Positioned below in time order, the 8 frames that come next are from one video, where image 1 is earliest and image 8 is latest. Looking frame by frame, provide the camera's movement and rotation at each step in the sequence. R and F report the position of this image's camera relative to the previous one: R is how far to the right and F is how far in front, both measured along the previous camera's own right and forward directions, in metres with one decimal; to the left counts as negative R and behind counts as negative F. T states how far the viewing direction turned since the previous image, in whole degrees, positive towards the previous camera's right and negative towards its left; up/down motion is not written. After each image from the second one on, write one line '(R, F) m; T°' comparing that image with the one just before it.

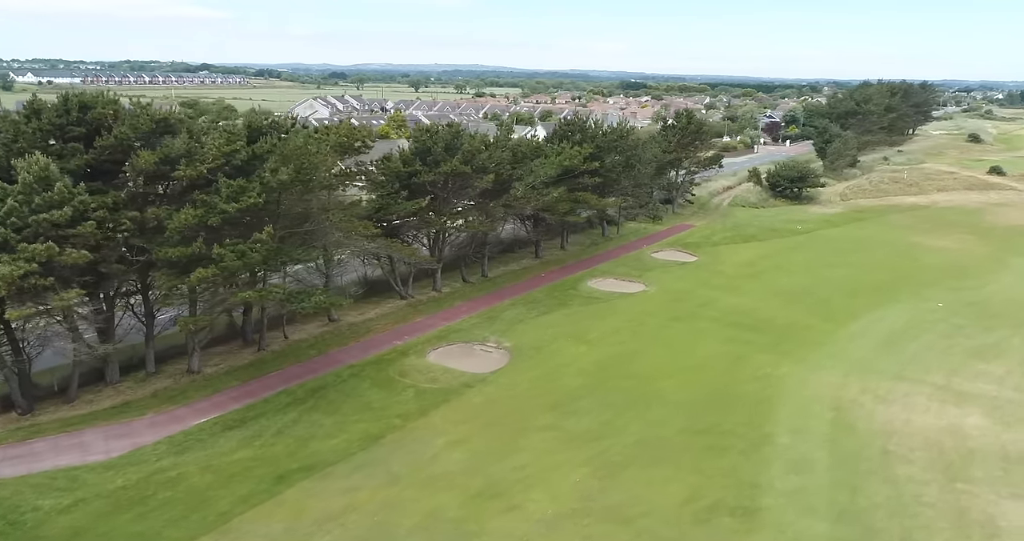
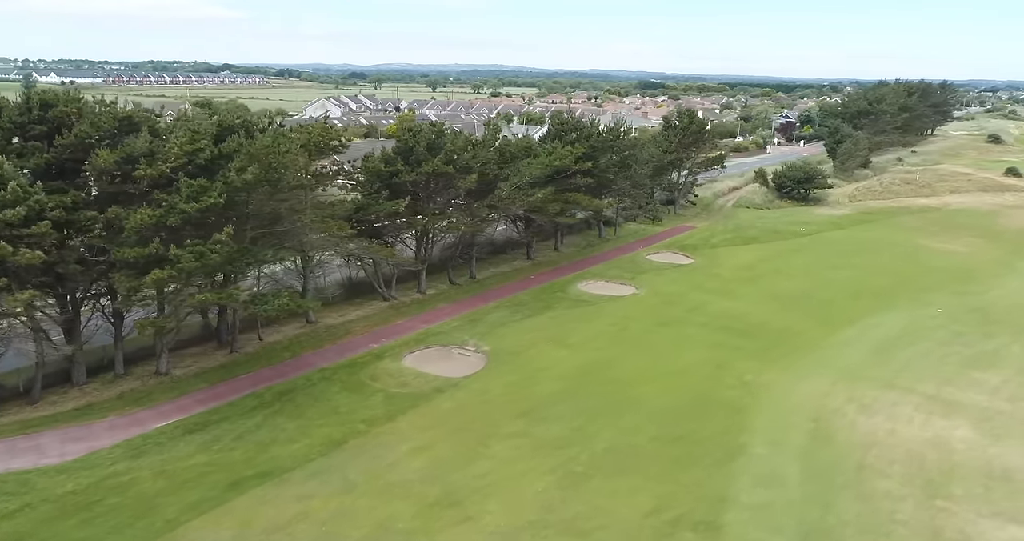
(+1.2, +0.5) m; -1°
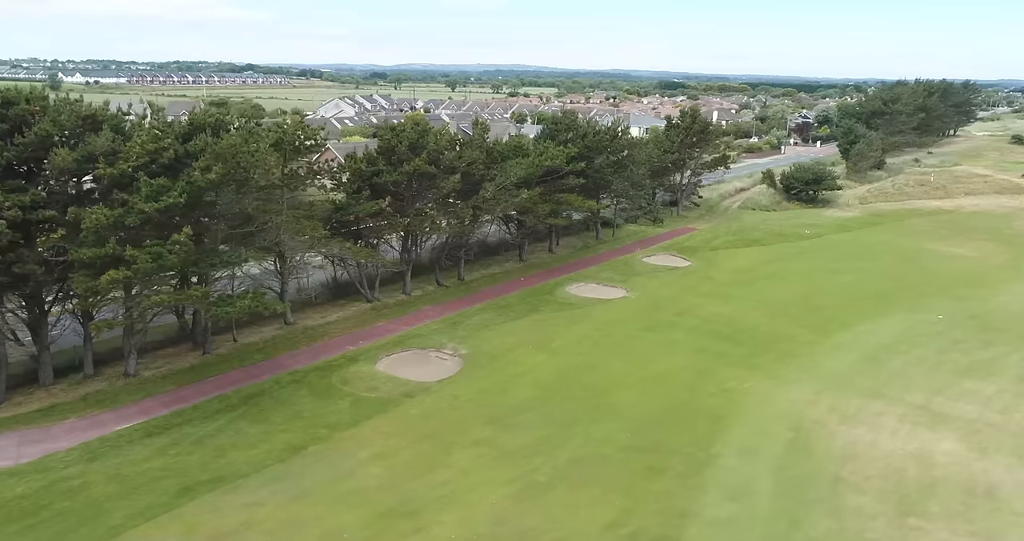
(+1.3, +0.5) m; -1°
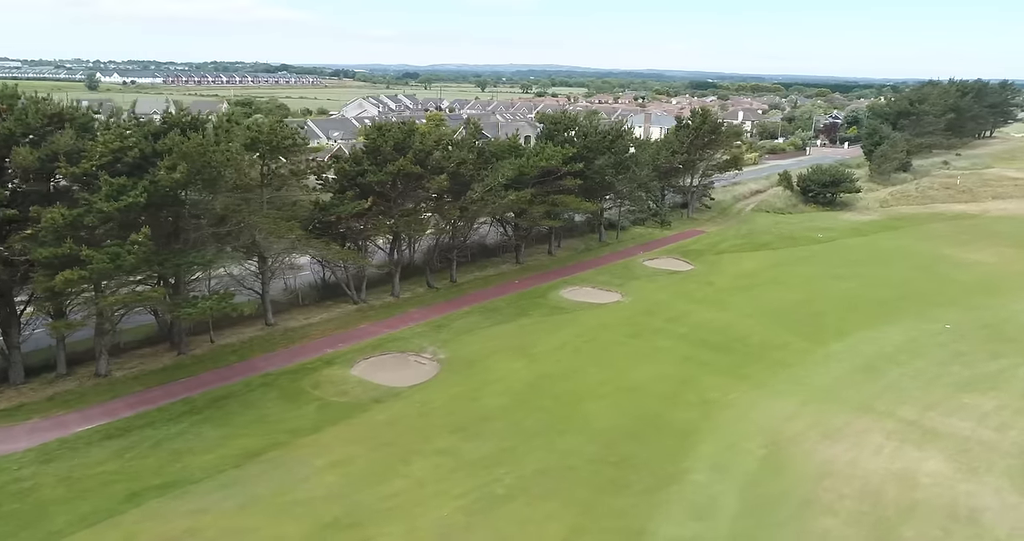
(+1.5, +0.6) m; -2°
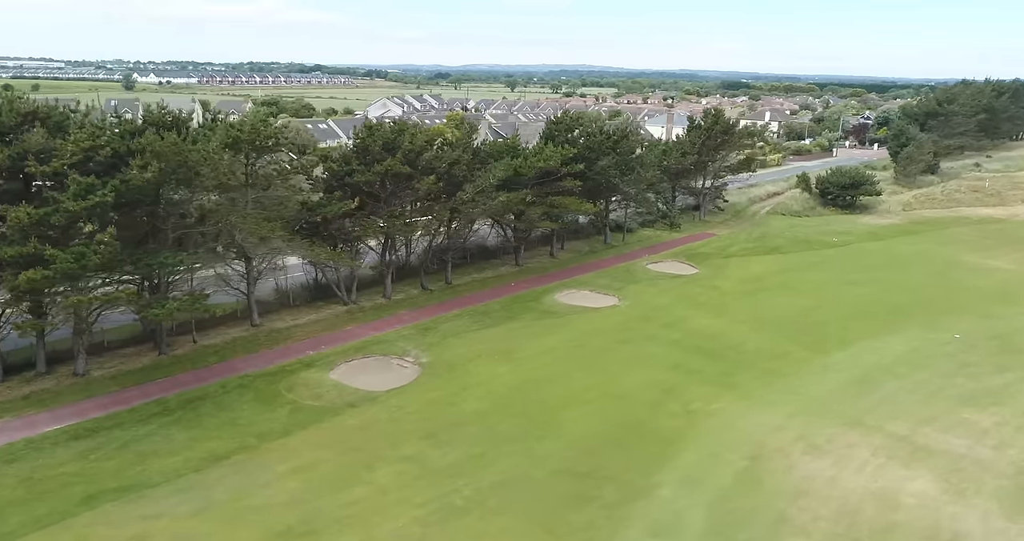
(+1.4, +0.5) m; -2°
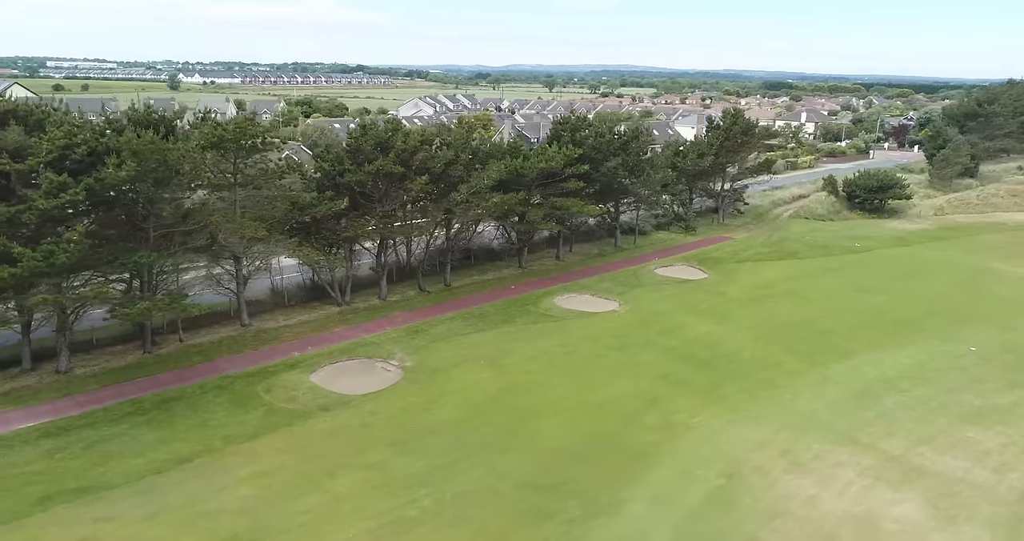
(+1.5, +0.5) m; -3°
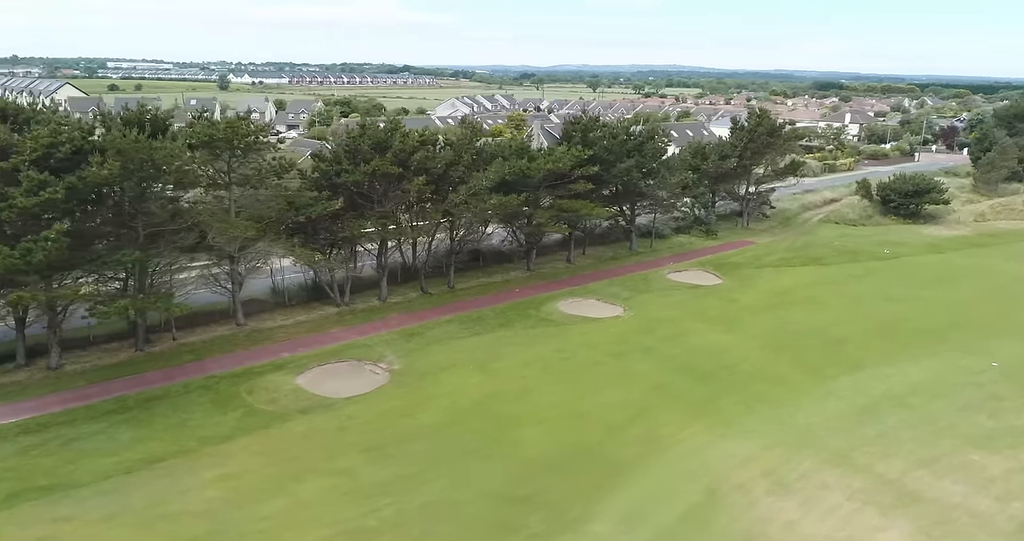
(+1.5, +0.5) m; -3°
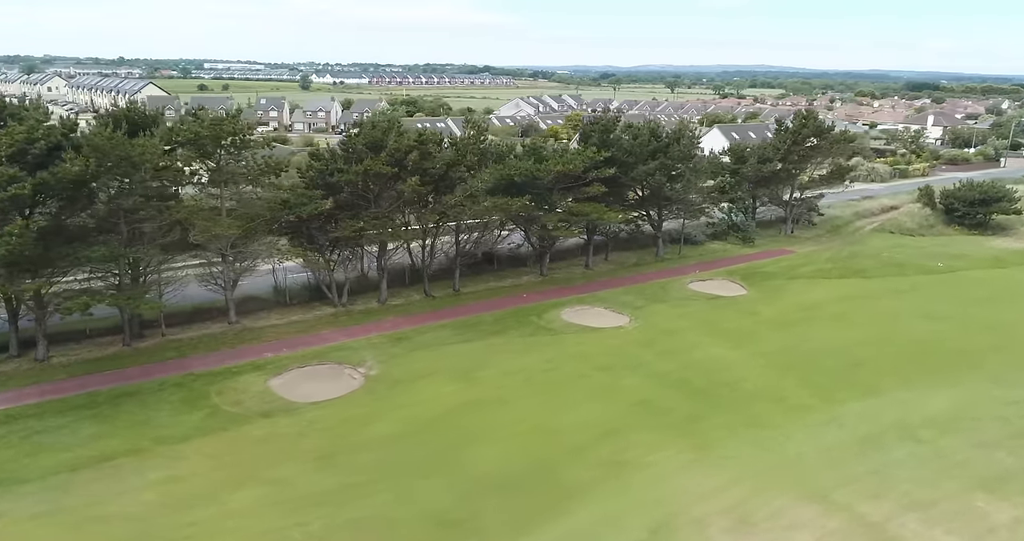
(+2.6, +1.0) m; -5°
